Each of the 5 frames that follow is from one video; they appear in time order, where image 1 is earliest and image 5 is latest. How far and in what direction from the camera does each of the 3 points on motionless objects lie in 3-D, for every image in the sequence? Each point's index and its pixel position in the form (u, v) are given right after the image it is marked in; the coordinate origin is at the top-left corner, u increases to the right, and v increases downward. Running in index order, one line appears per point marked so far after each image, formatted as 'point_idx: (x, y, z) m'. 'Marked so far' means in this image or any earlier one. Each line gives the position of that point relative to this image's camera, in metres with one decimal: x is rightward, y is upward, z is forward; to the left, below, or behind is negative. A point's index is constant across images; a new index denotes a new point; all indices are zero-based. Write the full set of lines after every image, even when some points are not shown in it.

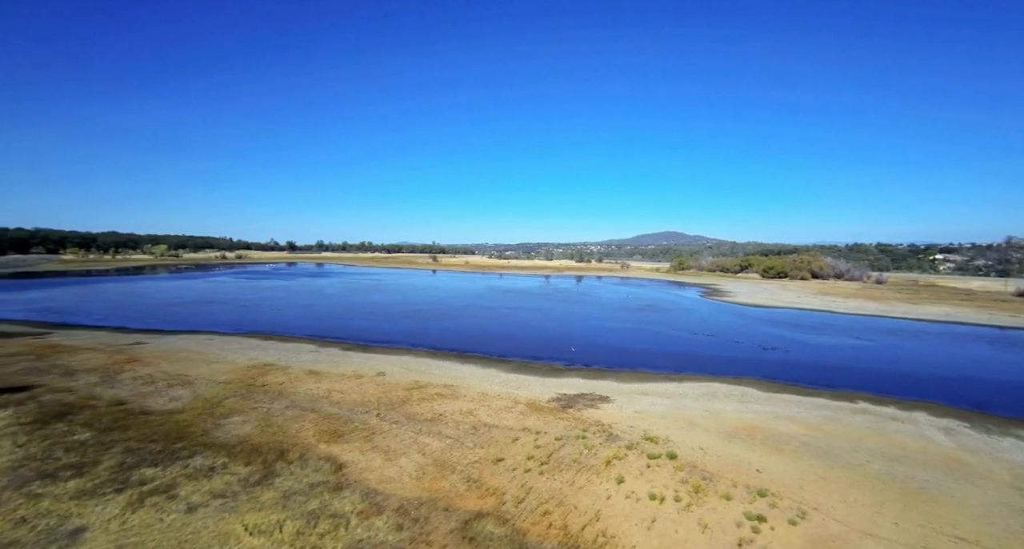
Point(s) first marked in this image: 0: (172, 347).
0: (-12.9, -2.7, +17.2) m
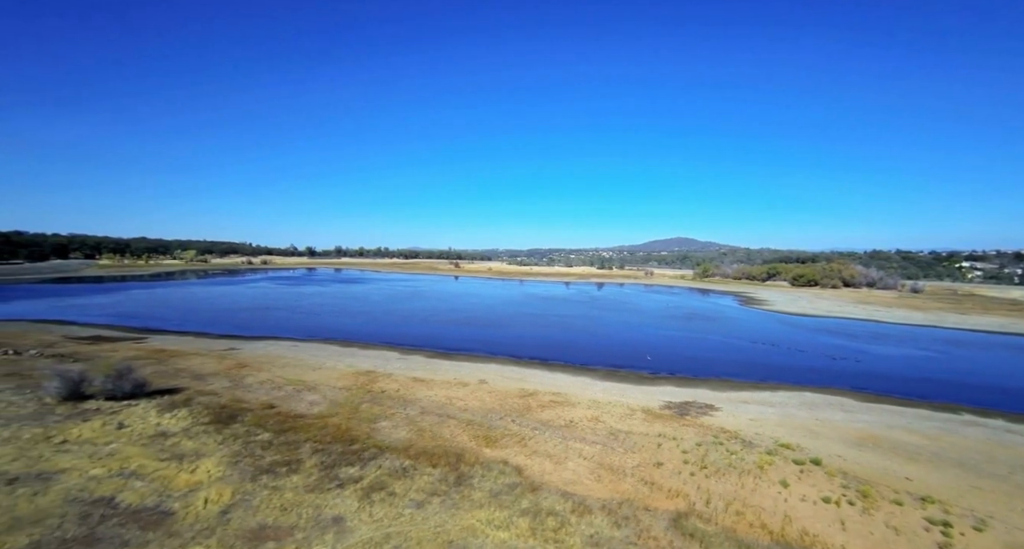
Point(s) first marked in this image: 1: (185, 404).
0: (-9.7, -3.1, +18.1) m
1: (-7.9, -3.1, +10.9) m
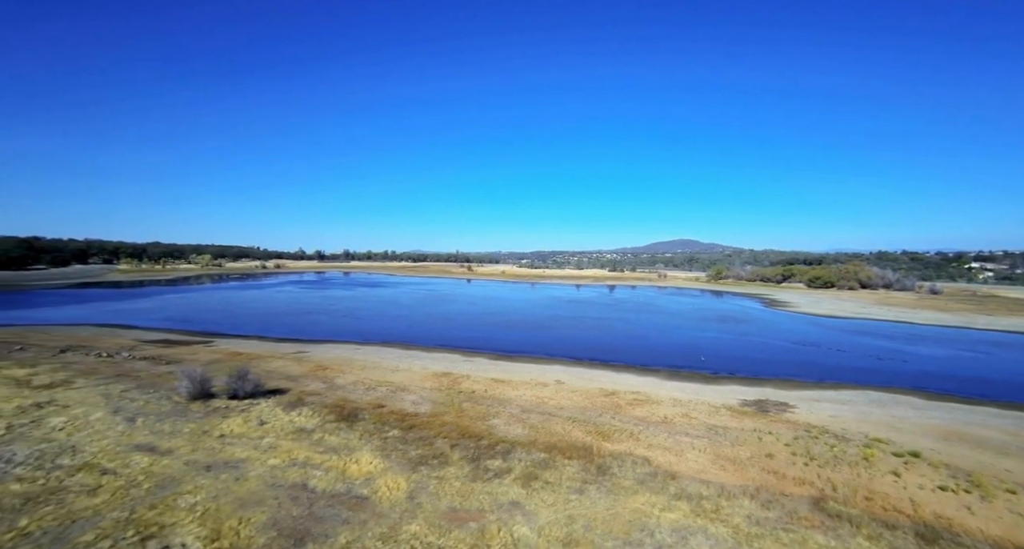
0: (-7.2, -3.3, +18.8) m
1: (-5.4, -3.3, +11.7) m
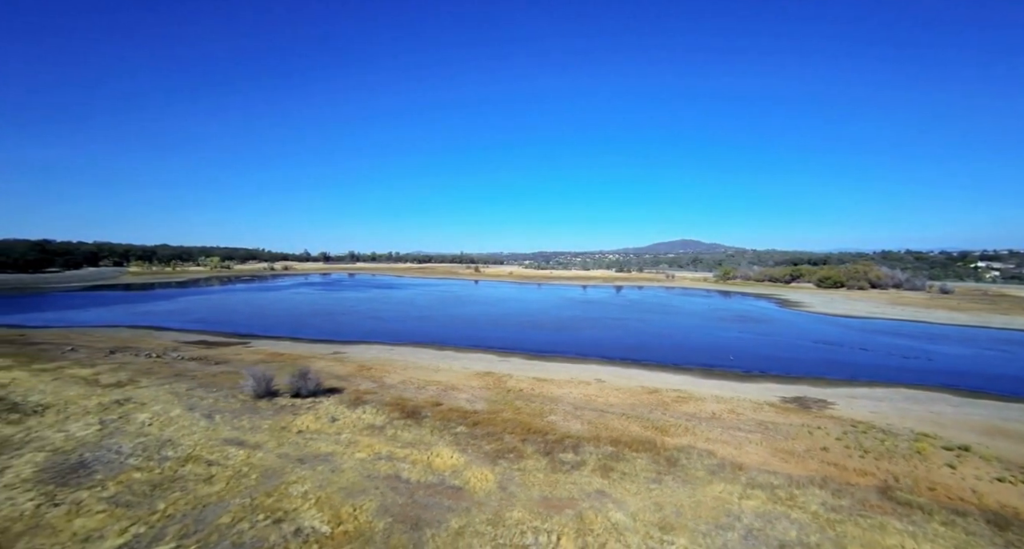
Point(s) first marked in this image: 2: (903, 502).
0: (-5.8, -3.4, +19.3) m
1: (-4.0, -3.4, +12.1) m
2: (+6.2, -3.6, +7.2) m
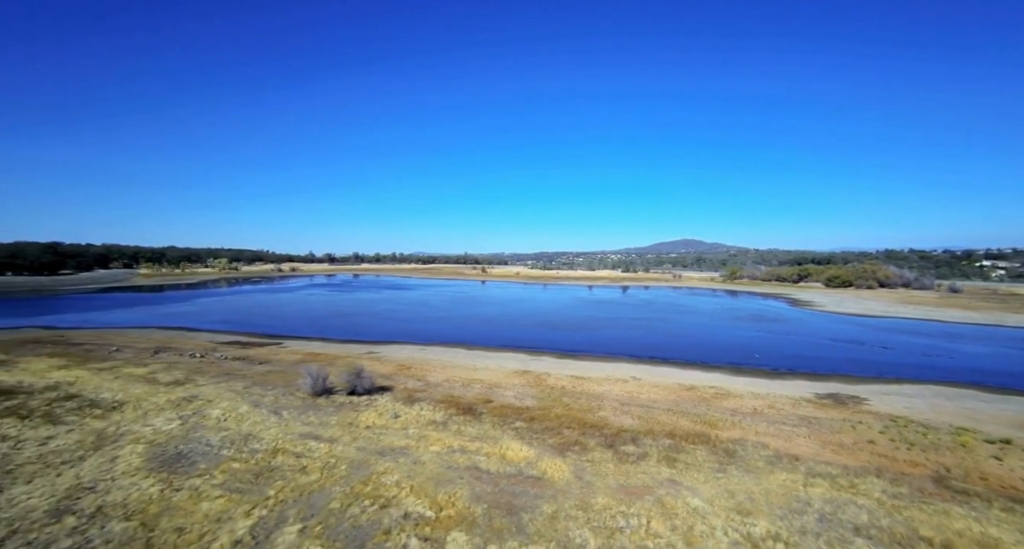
0: (-4.4, -3.5, +19.7) m
1: (-2.7, -3.4, +12.6) m
2: (+7.5, -3.6, +7.6) m
